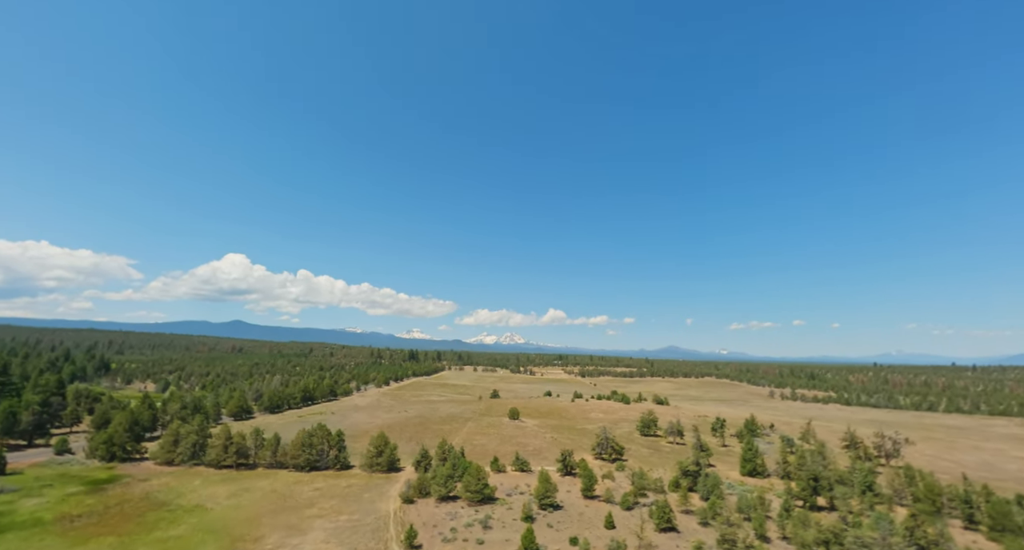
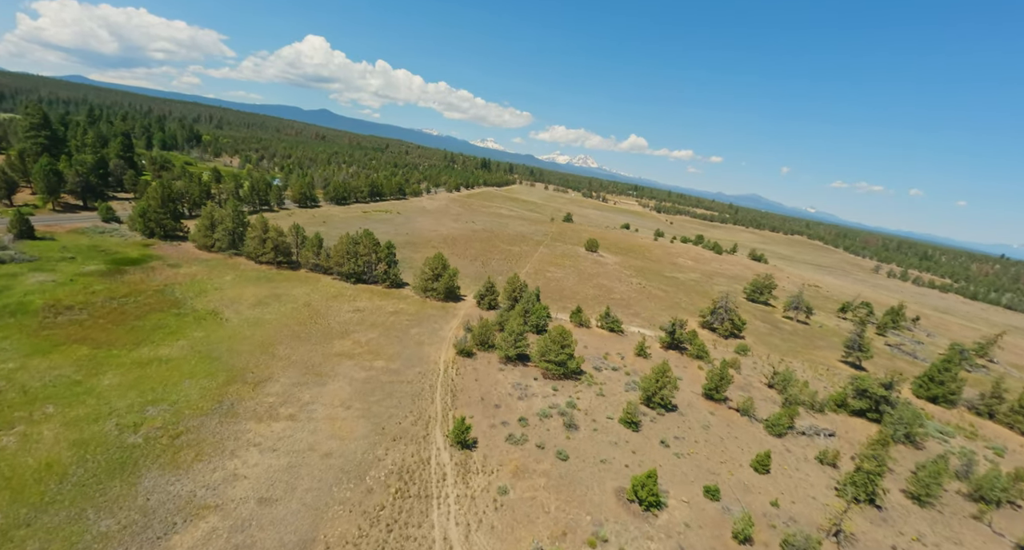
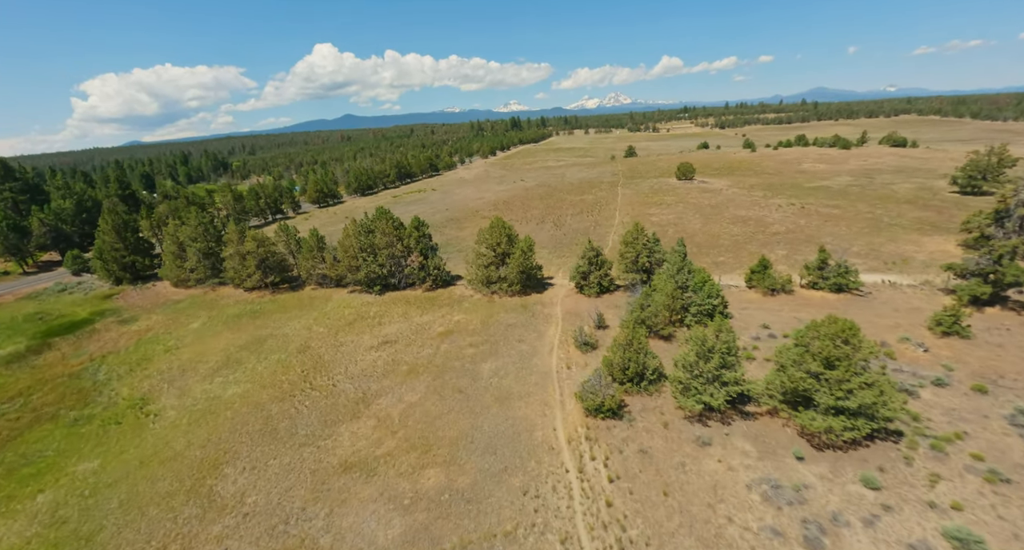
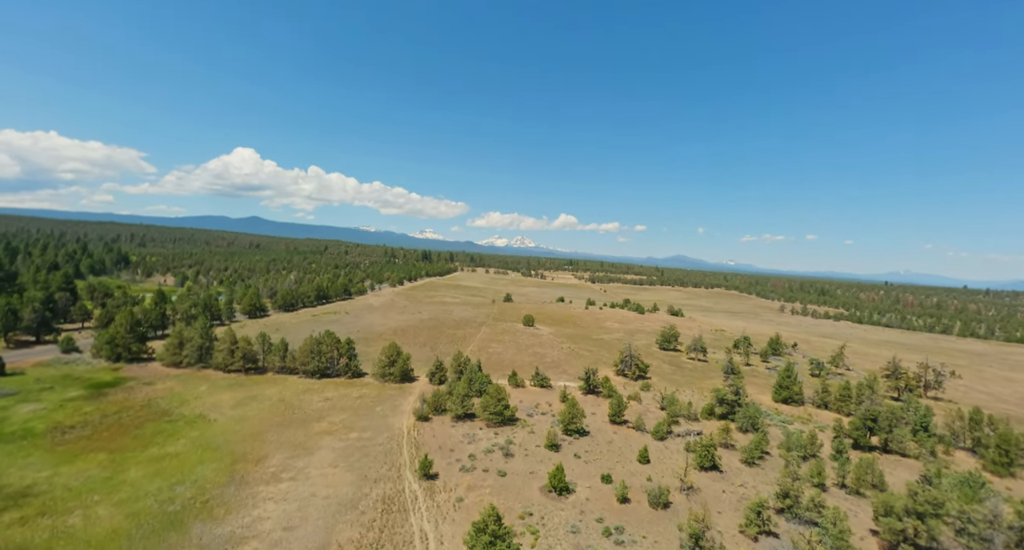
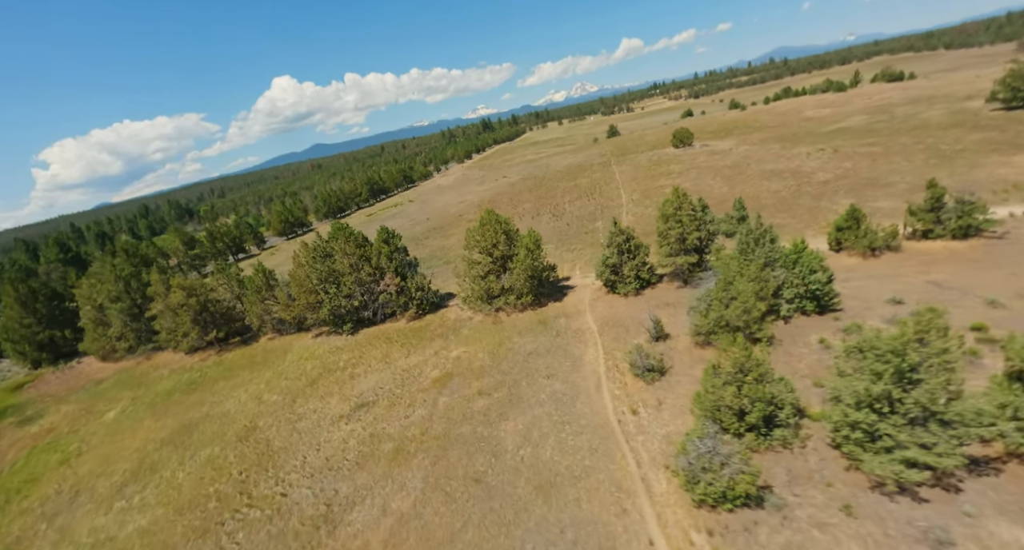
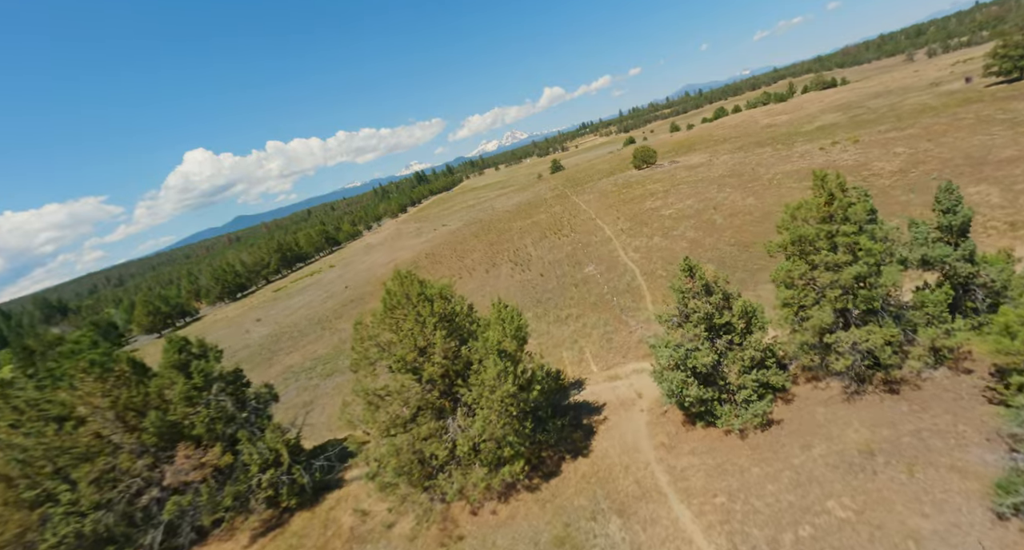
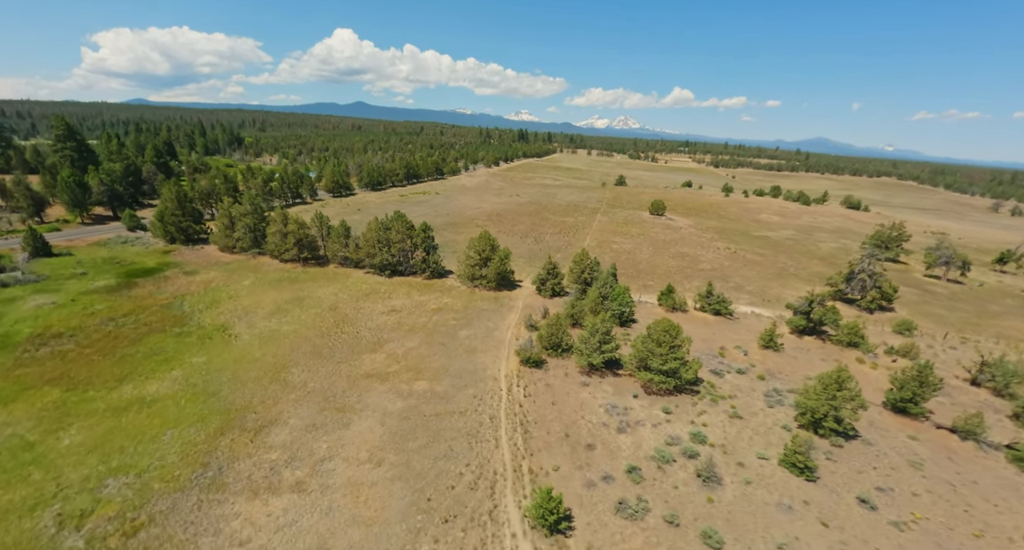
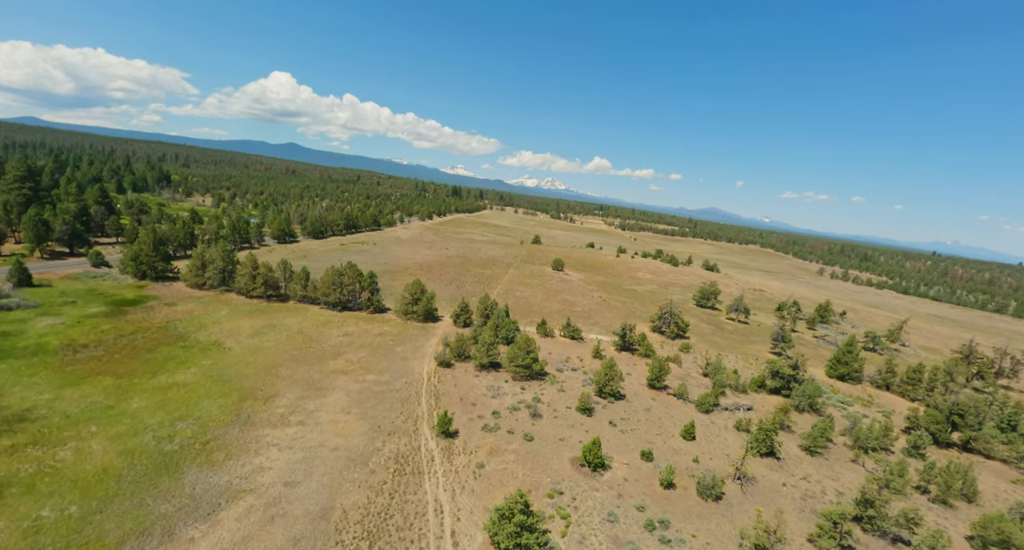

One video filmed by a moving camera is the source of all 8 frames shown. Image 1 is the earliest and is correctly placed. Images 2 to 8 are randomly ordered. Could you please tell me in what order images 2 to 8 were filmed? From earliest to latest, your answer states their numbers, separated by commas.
4, 8, 2, 7, 3, 5, 6
